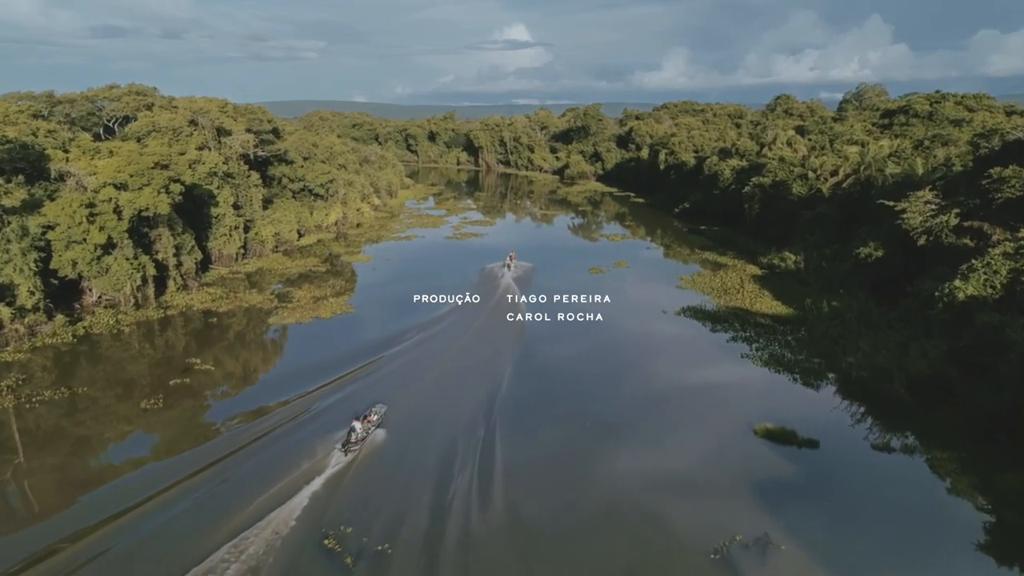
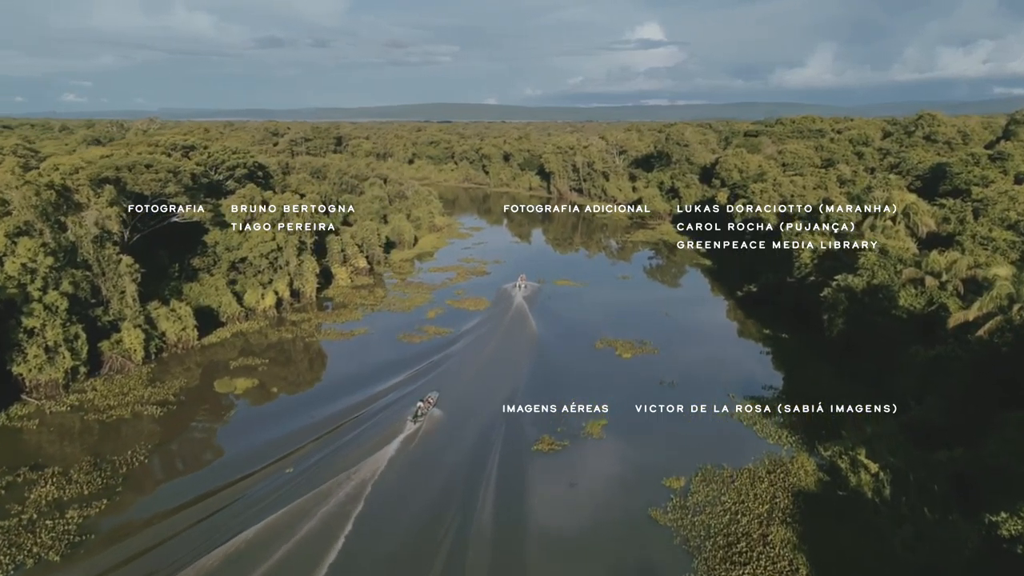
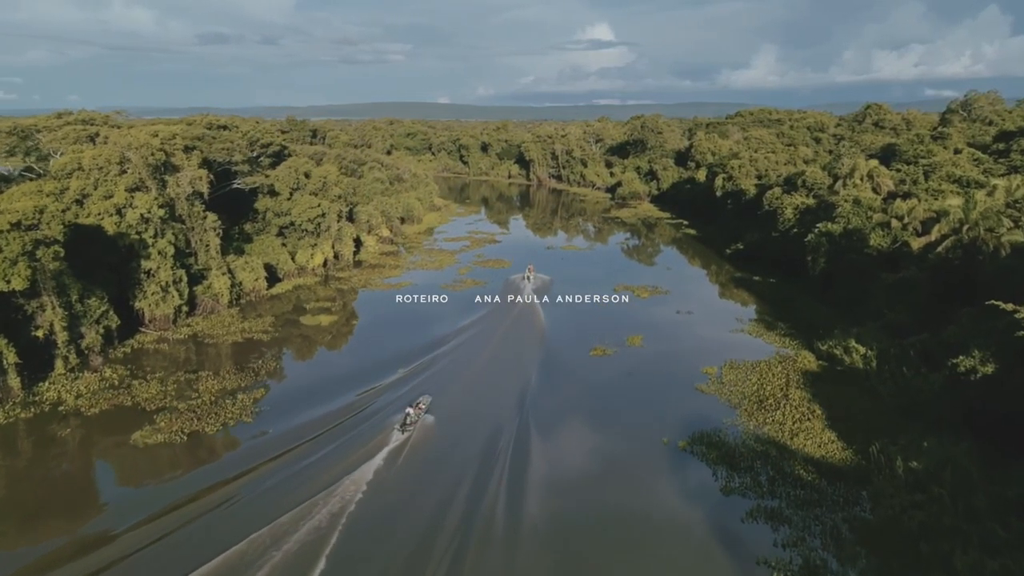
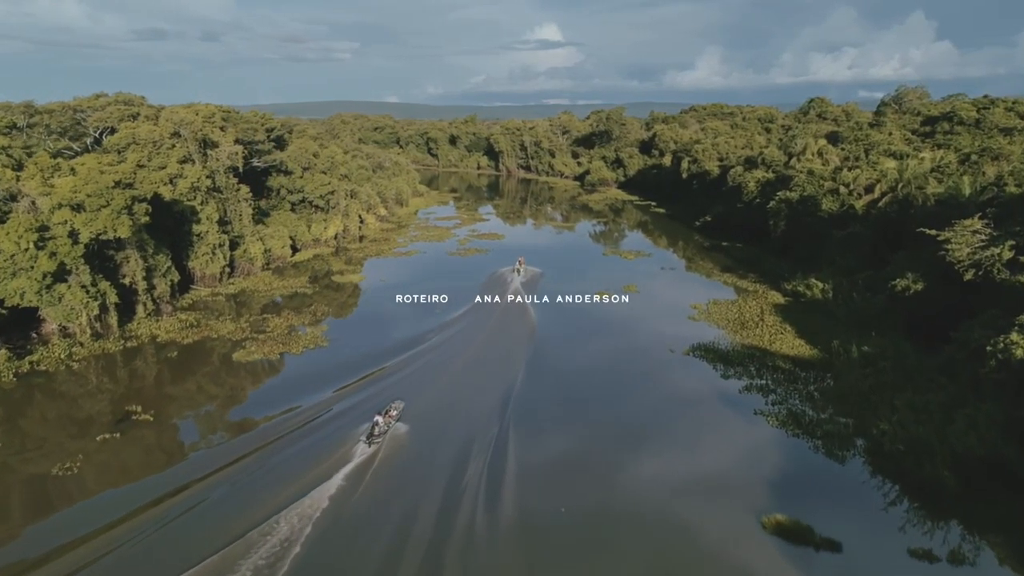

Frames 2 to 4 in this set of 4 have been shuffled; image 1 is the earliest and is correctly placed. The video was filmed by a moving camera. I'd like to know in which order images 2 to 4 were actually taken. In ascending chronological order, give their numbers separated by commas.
4, 3, 2
